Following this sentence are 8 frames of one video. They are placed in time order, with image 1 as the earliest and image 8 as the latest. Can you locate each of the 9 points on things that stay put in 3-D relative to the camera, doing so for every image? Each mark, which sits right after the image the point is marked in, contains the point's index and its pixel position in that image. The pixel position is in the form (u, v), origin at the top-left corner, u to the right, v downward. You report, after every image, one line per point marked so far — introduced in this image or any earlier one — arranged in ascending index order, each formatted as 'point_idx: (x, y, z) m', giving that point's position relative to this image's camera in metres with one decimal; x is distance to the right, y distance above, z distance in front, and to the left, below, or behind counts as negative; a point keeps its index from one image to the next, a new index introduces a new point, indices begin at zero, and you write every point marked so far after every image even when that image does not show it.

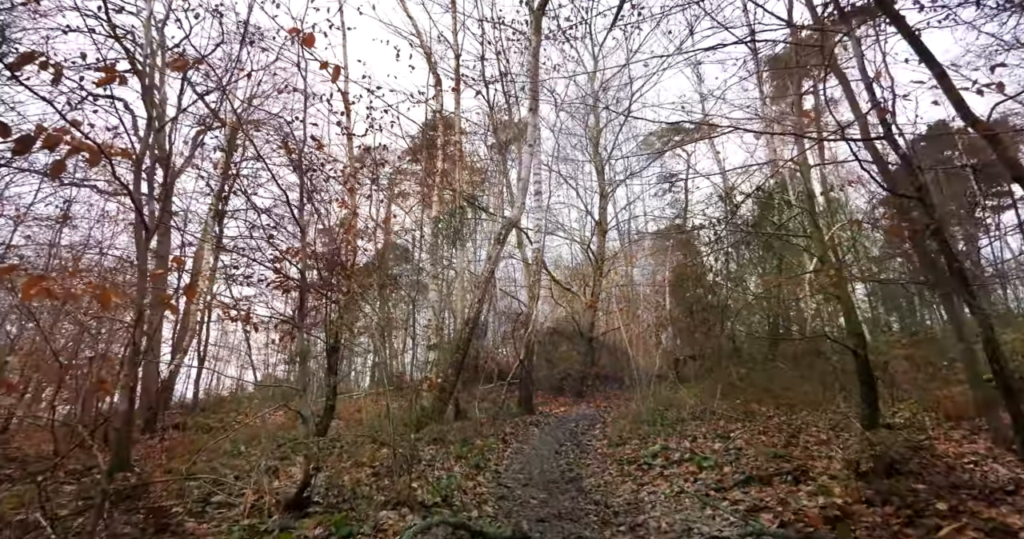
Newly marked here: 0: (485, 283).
0: (-0.7, -0.5, +14.0) m
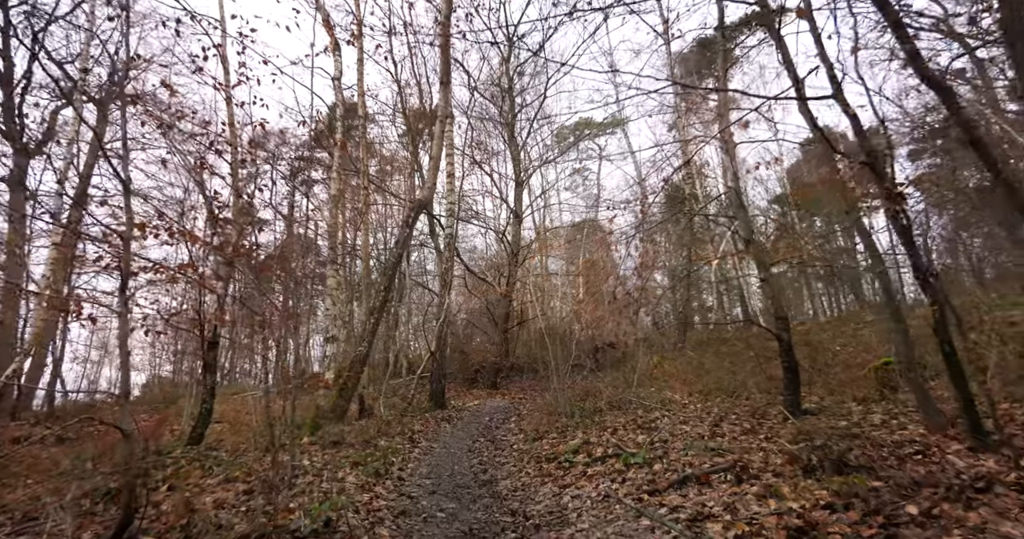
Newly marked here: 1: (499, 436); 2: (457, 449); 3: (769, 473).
0: (-2.9, -0.1, +12.8) m
1: (-0.3, -3.5, +11.0) m
2: (-1.0, -3.2, +9.4) m
3: (+2.1, -1.6, +4.2) m
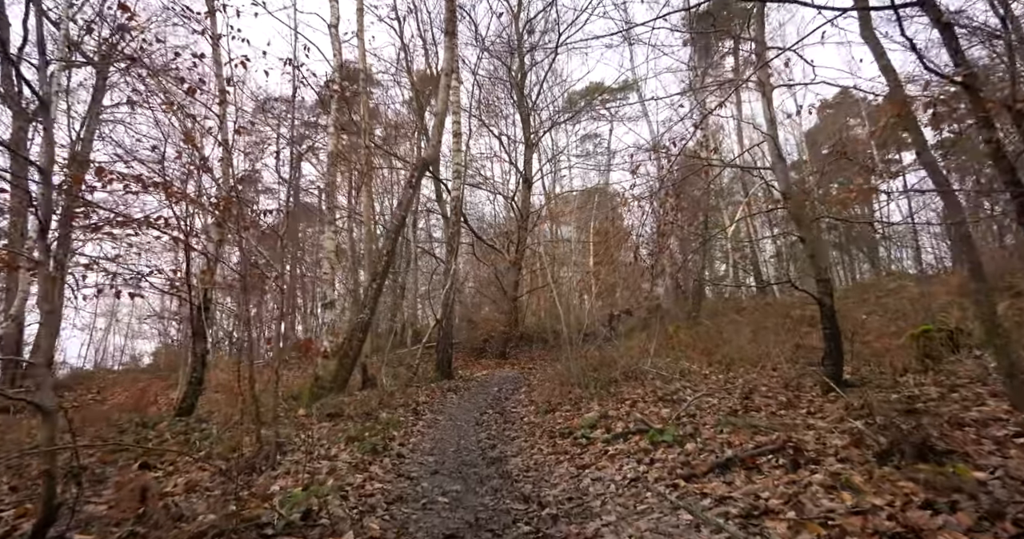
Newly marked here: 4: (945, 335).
0: (-2.7, +0.8, +12.0) m
1: (-0.1, -2.8, +10.5) m
2: (-0.8, -2.6, +8.9) m
3: (+2.2, -1.3, +3.5) m
4: (+7.2, -1.1, +8.7) m
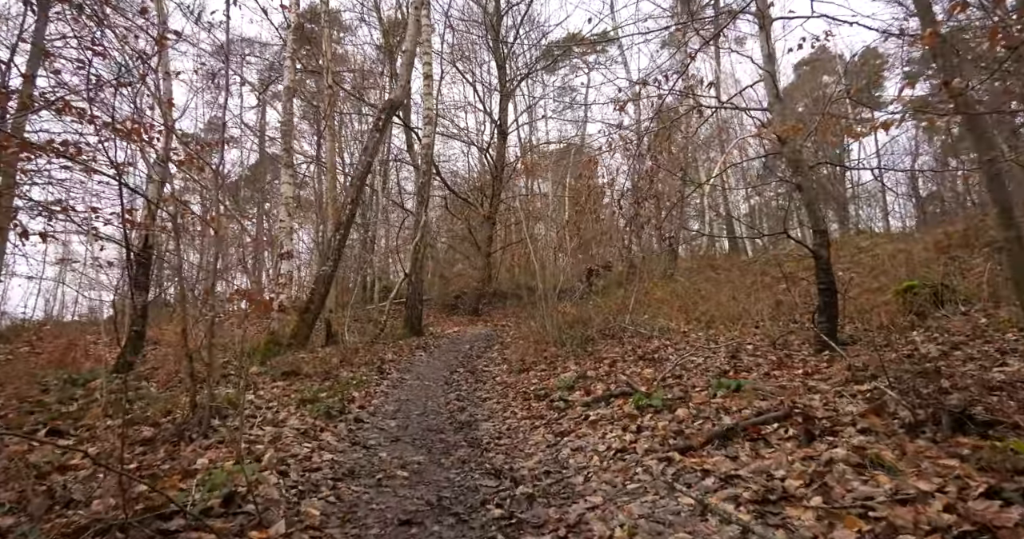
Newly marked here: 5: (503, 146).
0: (-3.2, +1.8, +11.1) m
1: (-0.6, -1.8, +10.0) m
2: (-1.3, -1.8, +8.3) m
3: (+2.0, -0.9, +3.1) m
4: (+6.8, -0.4, +8.5) m
5: (-0.4, +4.5, +19.0) m
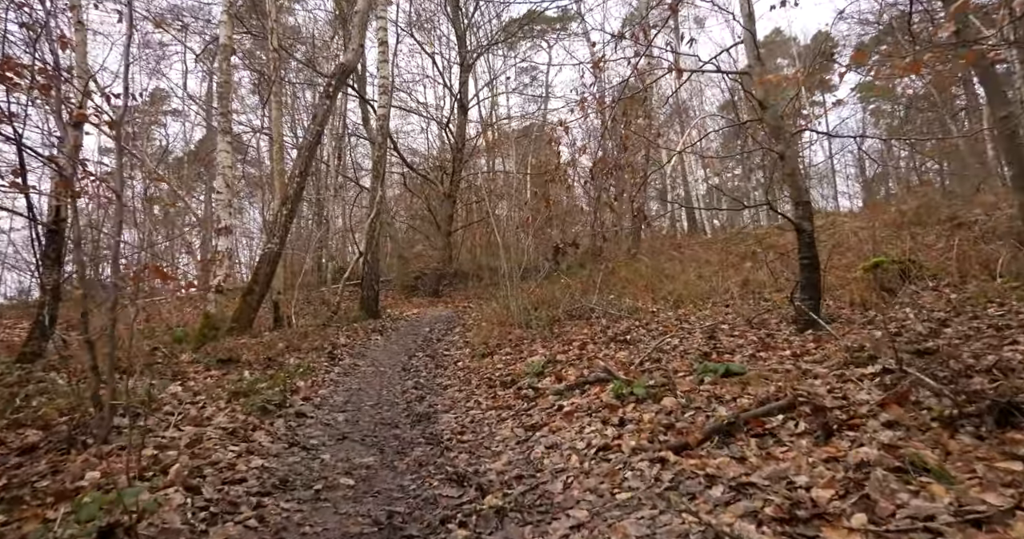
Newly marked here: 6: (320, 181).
0: (-4.0, +2.3, +10.2) m
1: (-1.3, -1.4, +9.4) m
2: (-1.8, -1.4, +7.7) m
3: (+1.8, -0.8, +2.6) m
4: (+6.2, 0.0, +8.4) m
5: (-1.7, +5.2, +18.2) m
6: (-6.2, +2.9, +16.9) m
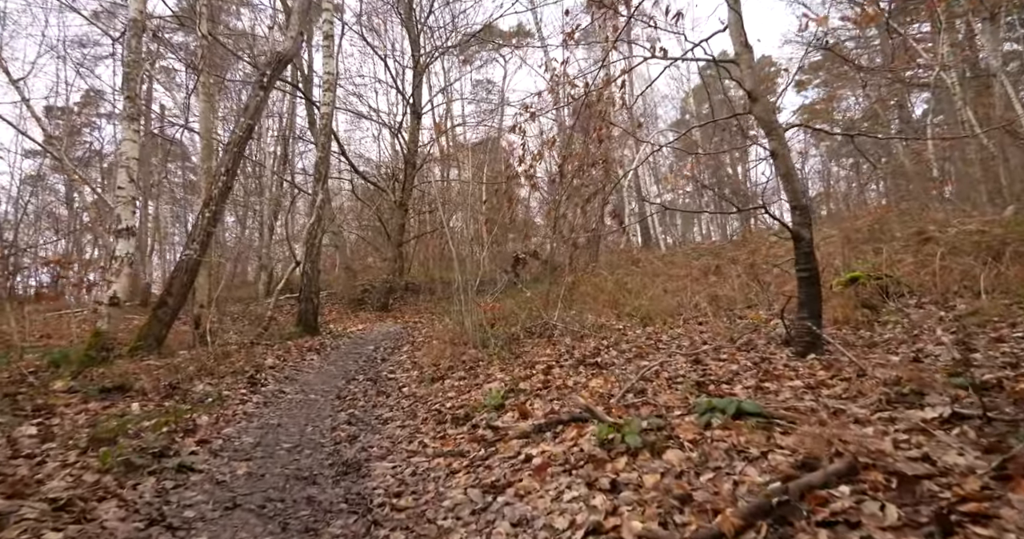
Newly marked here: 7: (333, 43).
0: (-4.7, +2.1, +8.9) m
1: (-2.0, -1.6, +8.2) m
2: (-2.4, -1.6, +6.5) m
3: (+1.7, -0.8, +1.8) m
4: (+5.6, -0.3, +7.9) m
5: (-3.1, +4.8, +17.2) m
6: (-7.5, +2.5, +15.4) m
7: (-4.4, +5.5, +12.6) m
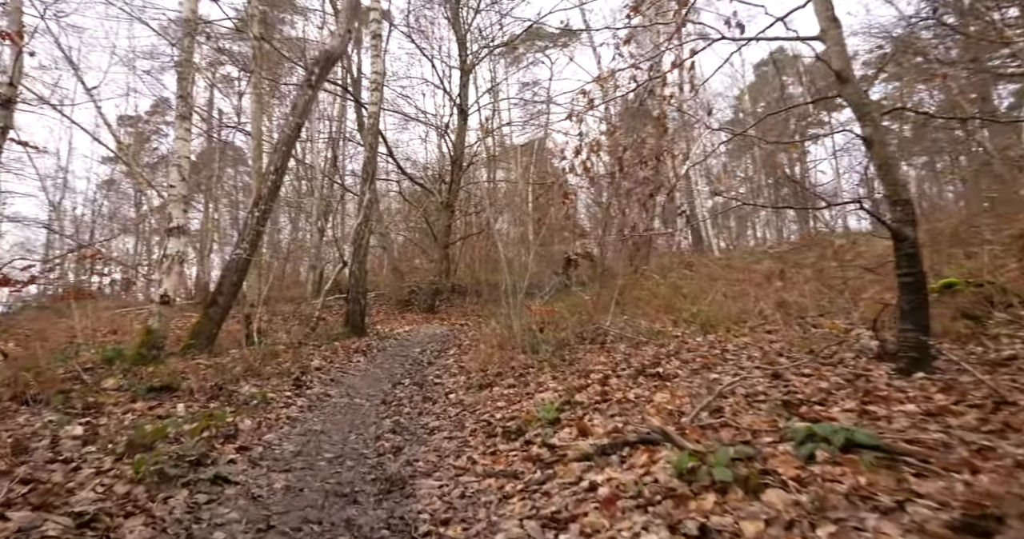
0: (-3.9, +2.1, +8.9) m
1: (-1.2, -1.6, +8.0) m
2: (-1.8, -1.6, +6.3) m
3: (+1.9, -0.8, +1.3) m
4: (+6.3, -0.3, +7.0) m
5: (-1.5, +4.7, +17.0) m
6: (-6.1, +2.5, +15.6) m
7: (-3.1, +5.5, +12.6) m
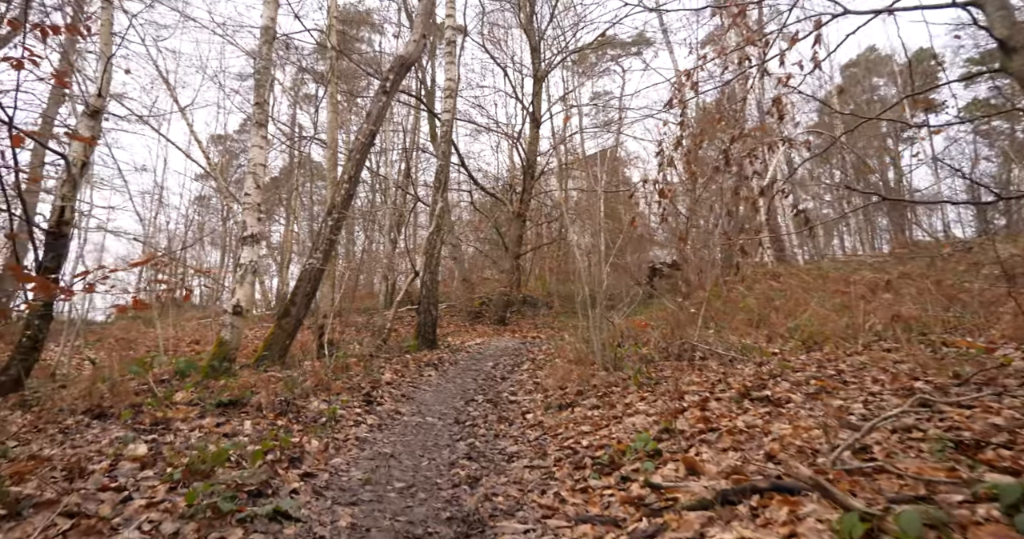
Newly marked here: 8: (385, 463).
0: (-2.6, +1.9, +8.9) m
1: (-0.1, -1.8, +7.5) m
2: (-0.8, -1.7, +5.9) m
3: (+2.1, -0.8, +0.5) m
4: (+7.2, -0.4, +5.7) m
5: (+0.7, +4.4, +16.7) m
6: (-4.0, +2.2, +15.8) m
7: (-1.4, +5.2, +12.5) m
8: (-1.0, -1.5, +4.1) m
